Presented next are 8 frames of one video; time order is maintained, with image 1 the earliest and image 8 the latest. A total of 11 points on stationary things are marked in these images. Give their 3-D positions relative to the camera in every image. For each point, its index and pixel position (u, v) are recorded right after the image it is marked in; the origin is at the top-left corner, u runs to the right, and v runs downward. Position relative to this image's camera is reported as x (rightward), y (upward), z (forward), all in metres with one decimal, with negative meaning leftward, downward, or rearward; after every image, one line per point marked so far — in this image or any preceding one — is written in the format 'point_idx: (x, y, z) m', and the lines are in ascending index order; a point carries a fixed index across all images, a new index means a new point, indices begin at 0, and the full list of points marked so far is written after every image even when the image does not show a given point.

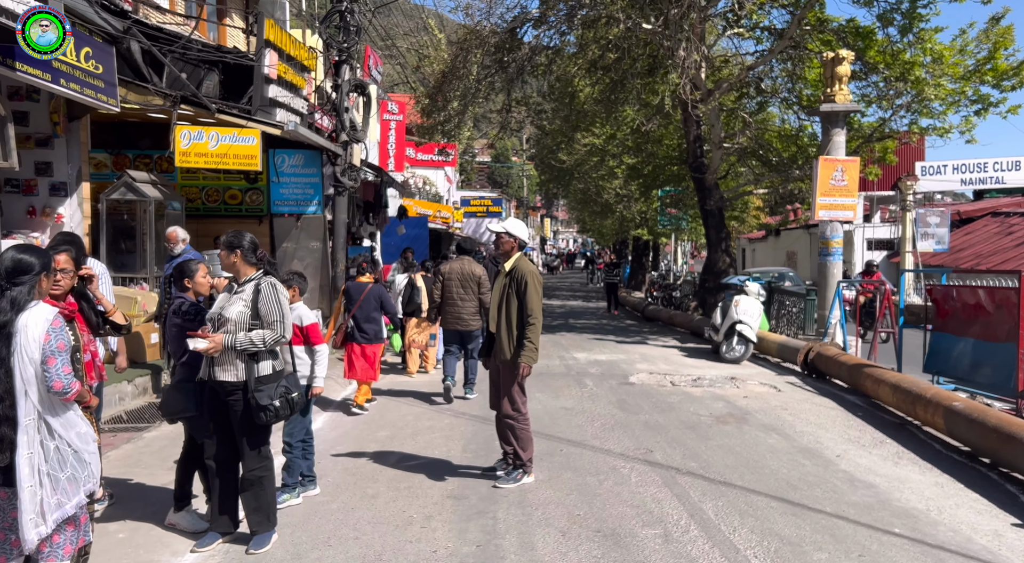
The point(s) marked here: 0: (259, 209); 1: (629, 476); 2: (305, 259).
0: (-4.2, +1.2, +12.8) m
1: (+0.8, -1.4, +5.4) m
2: (-3.5, +0.4, +12.9) m
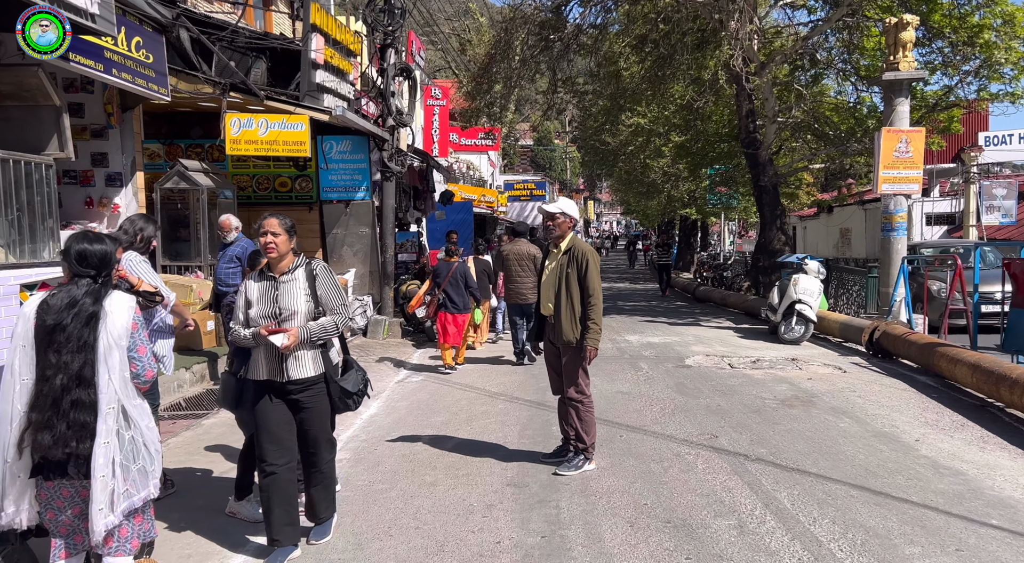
0: (-3.4, +1.4, +12.8) m
1: (+1.2, -1.2, +5.2) m
2: (-2.6, +0.6, +12.9) m
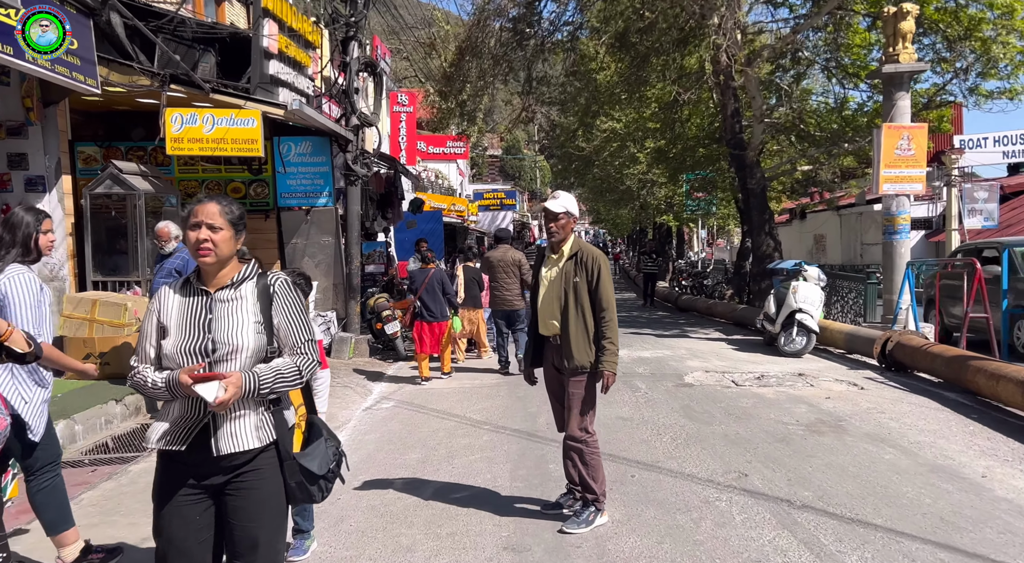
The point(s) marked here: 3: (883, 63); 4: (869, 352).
0: (-3.8, +1.2, +11.7) m
1: (+1.2, -1.3, +4.3) m
2: (-3.0, +0.4, +11.9) m
3: (+5.2, +3.1, +10.8) m
4: (+4.4, -0.9, +9.4) m
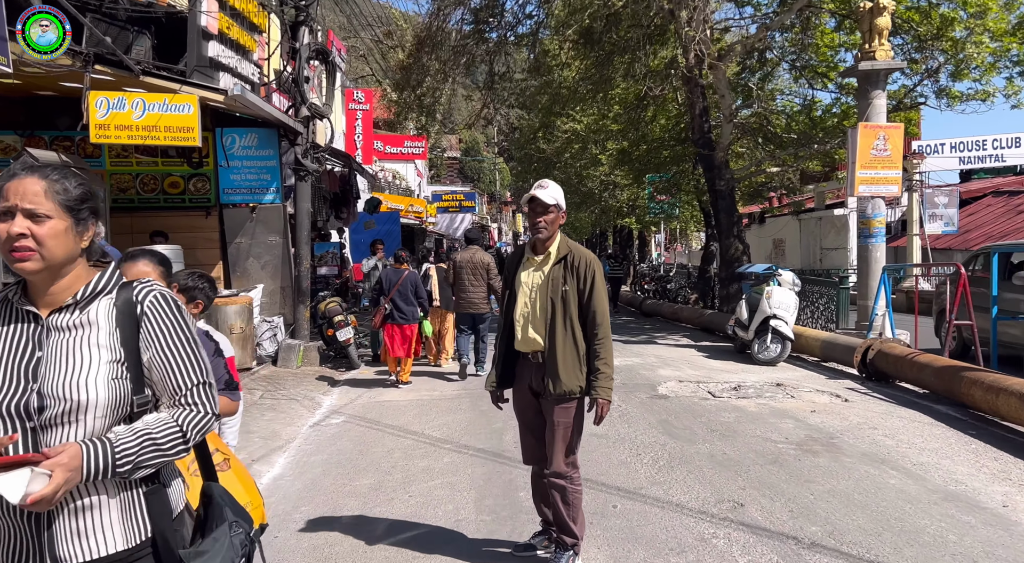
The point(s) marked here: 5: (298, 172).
0: (-4.3, +1.2, +10.8) m
1: (+1.1, -1.3, +3.7) m
2: (-3.6, +0.3, +11.1) m
3: (+4.7, +3.0, +10.4) m
4: (+3.9, -0.9, +9.0) m
5: (-2.9, +1.5, +10.6) m
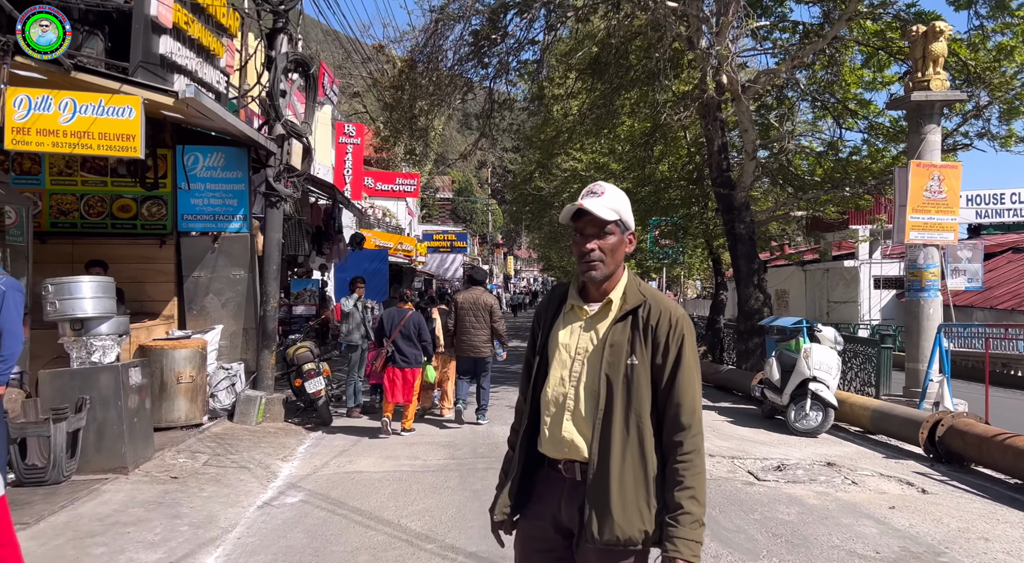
0: (-4.3, +0.7, +9.5) m
1: (+1.1, -1.5, +2.3) m
2: (-3.6, -0.2, +9.6) m
3: (+4.8, +2.3, +9.3) m
4: (+3.9, -1.5, +7.6) m
5: (-2.9, +1.0, +9.3) m
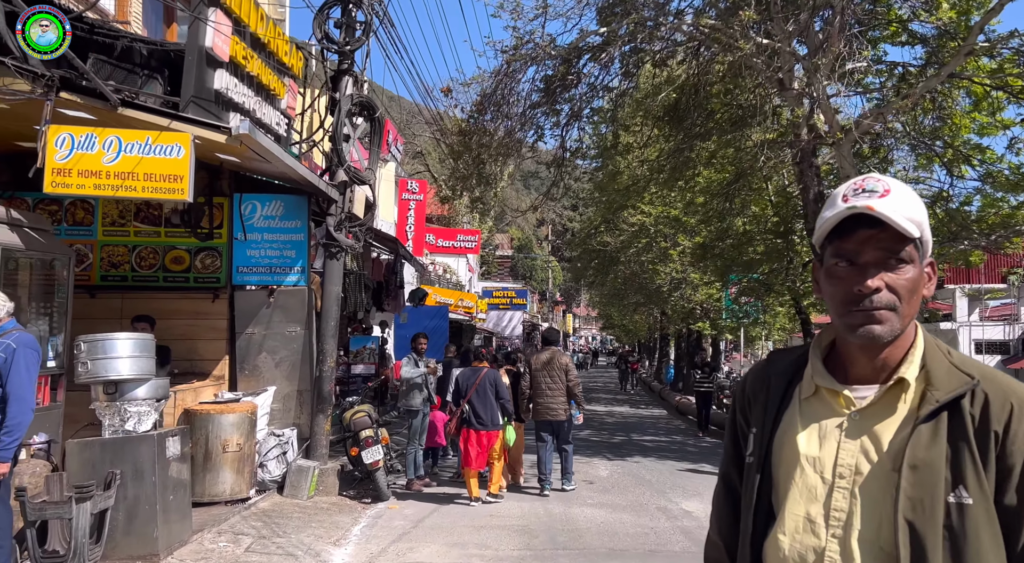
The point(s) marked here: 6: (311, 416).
0: (-3.4, 0.0, +8.8) m
1: (+1.4, -1.7, +1.1) m
2: (-2.7, -0.8, +8.9) m
3: (+5.6, +1.6, +8.1) m
4: (+4.6, -2.0, +6.3) m
5: (-2.0, +0.4, +8.6) m
6: (-2.3, -1.5, +8.7) m
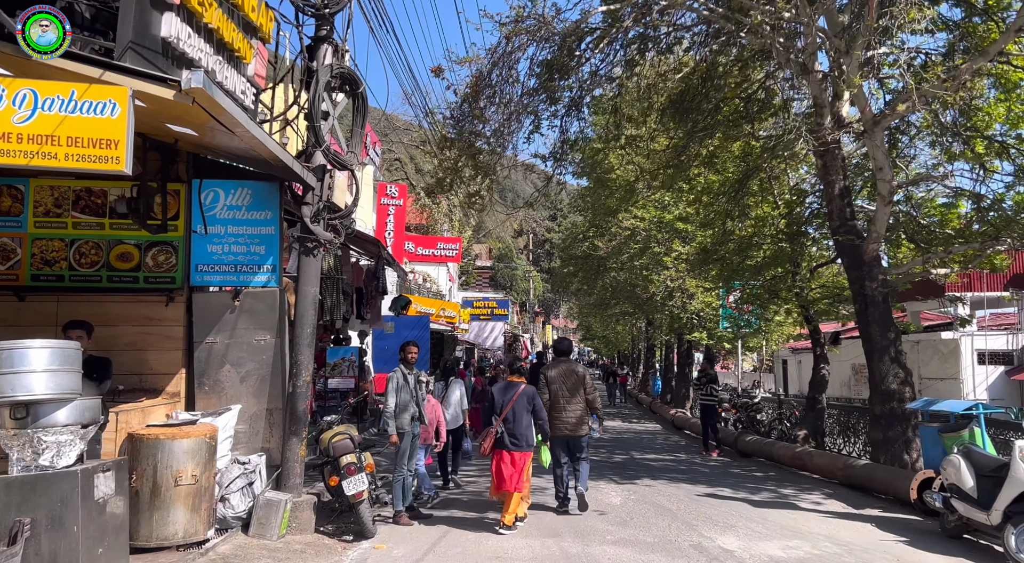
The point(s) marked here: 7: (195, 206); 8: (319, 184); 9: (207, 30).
0: (-3.4, 0.0, +7.6) m
1: (+1.7, -1.5, 0.0) m
2: (-2.6, -0.8, +7.6) m
3: (+5.7, +1.6, +7.1) m
4: (+4.8, -2.0, +5.2) m
5: (-2.0, +0.4, +7.3) m
6: (-2.2, -1.5, +7.4) m
7: (-3.0, +0.7, +7.4) m
8: (-1.9, +0.9, +7.5) m
9: (-2.2, +1.8, +5.8) m
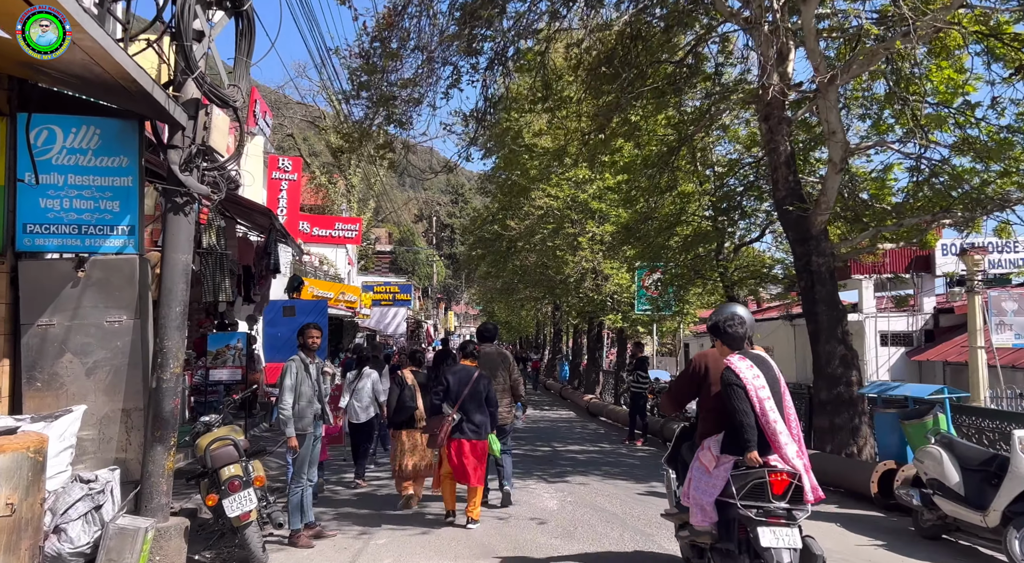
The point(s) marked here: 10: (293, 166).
0: (-3.9, +0.3, +5.8) m
1: (+2.1, -1.4, -1.0) m
2: (-3.2, -0.6, +6.0) m
3: (+5.1, +1.9, +6.5) m
4: (+4.4, -1.8, +4.5) m
5: (-2.5, +0.6, +5.7) m
6: (-2.8, -1.3, +5.8) m
7: (-3.6, +1.0, +5.6) m
8: (-2.4, +1.2, +5.9) m
9: (-2.6, +2.1, +4.1) m
10: (-5.4, +3.1, +19.0) m
